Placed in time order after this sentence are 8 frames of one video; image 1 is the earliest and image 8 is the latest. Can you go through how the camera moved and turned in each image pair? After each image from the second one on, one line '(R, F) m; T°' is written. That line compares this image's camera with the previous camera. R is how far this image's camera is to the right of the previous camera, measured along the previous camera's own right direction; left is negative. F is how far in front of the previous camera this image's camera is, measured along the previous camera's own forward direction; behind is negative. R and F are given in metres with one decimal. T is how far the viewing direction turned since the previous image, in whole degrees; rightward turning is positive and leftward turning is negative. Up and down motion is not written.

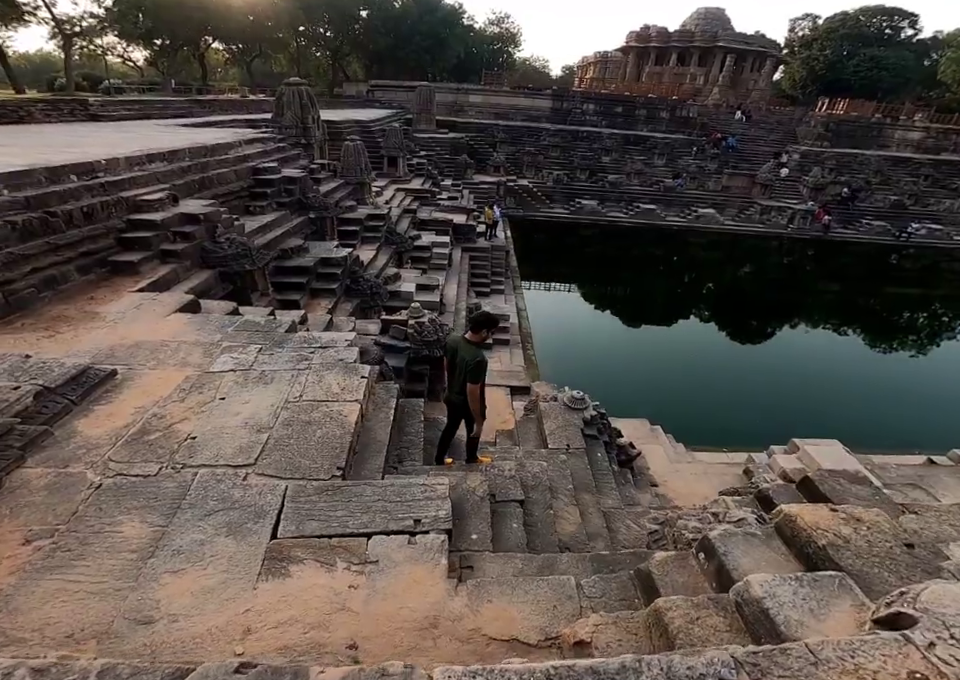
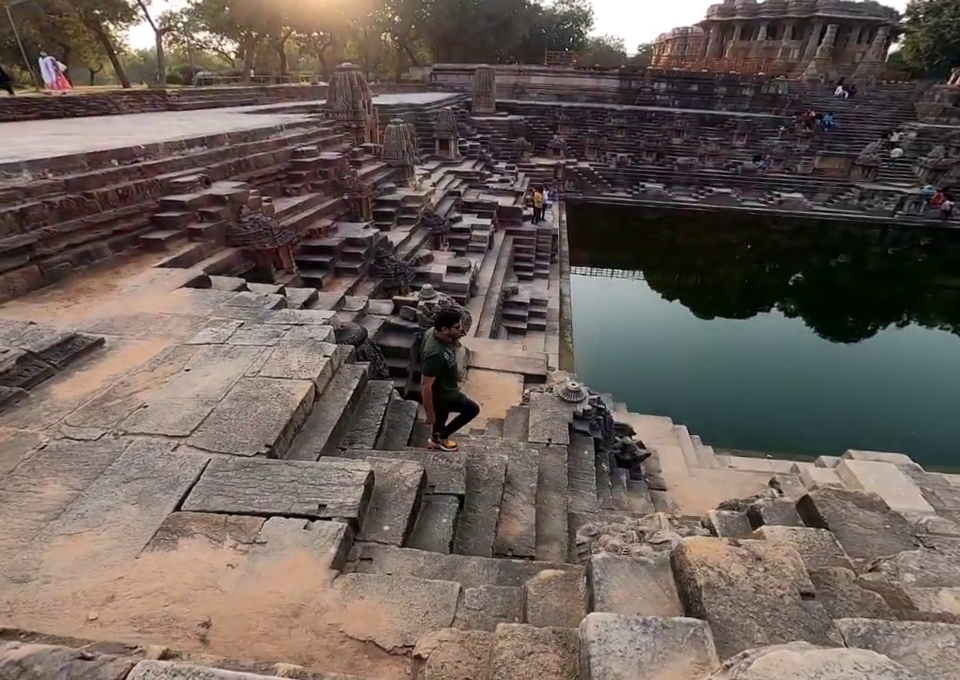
(+0.8, +0.3) m; -9°
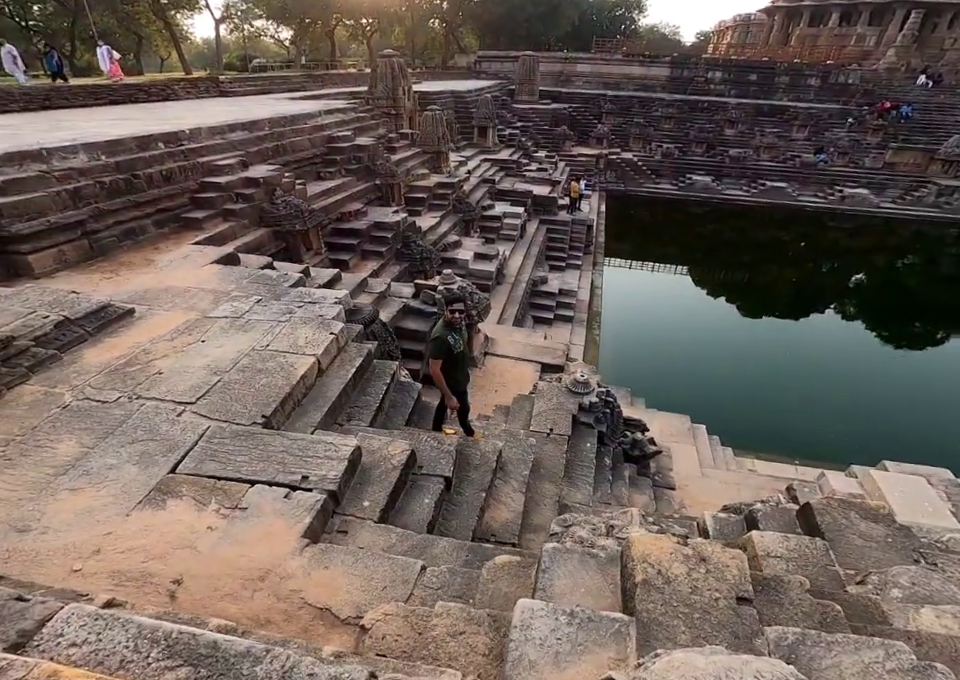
(+0.3, 0.0) m; -5°
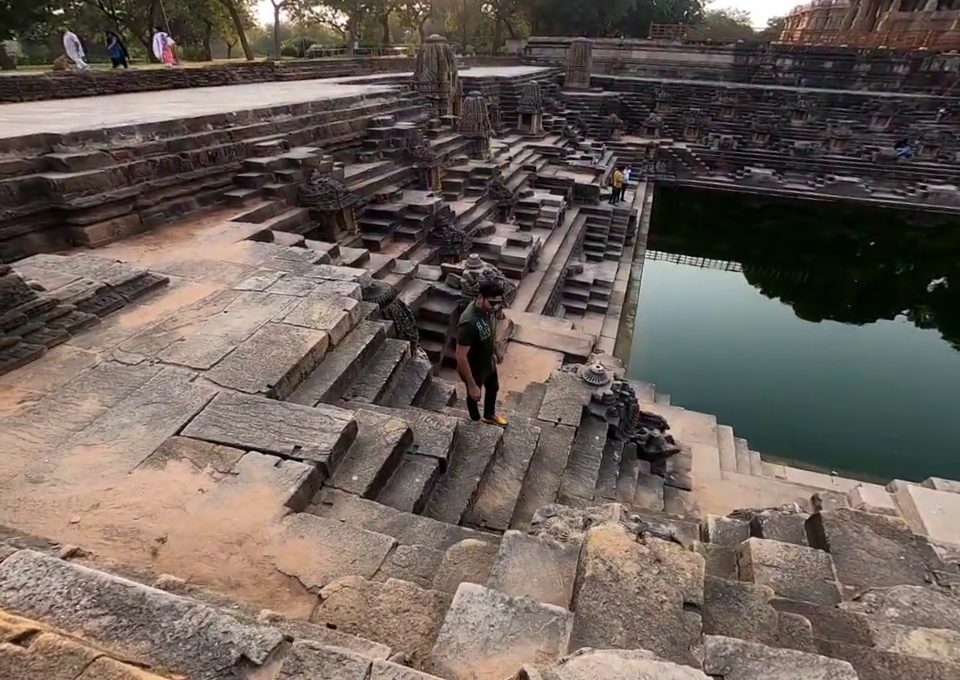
(+0.3, 0.0) m; -5°
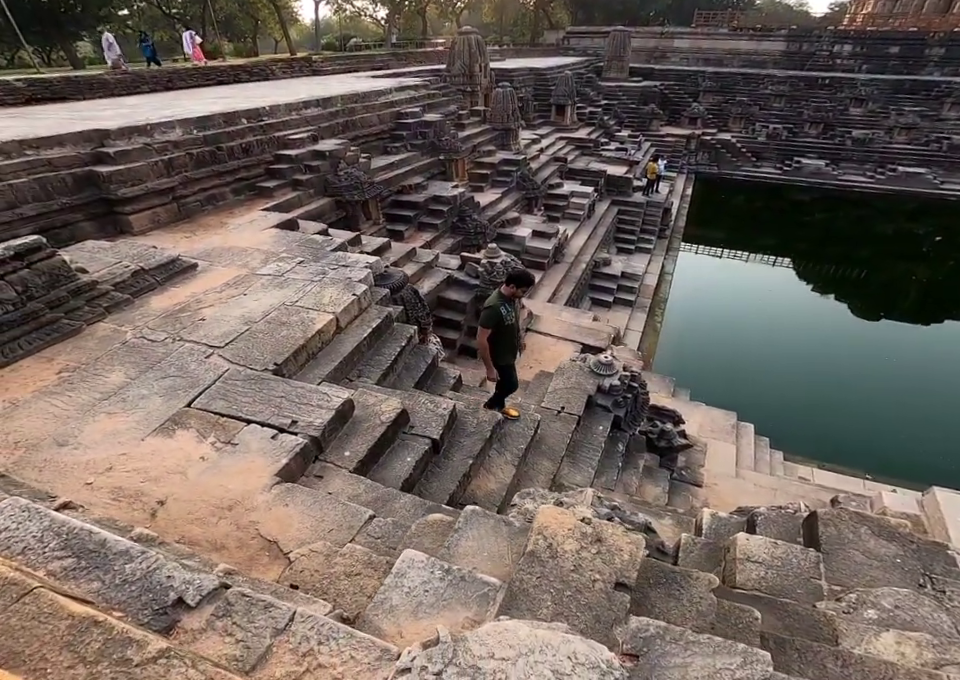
(+0.3, 0.0) m; -5°
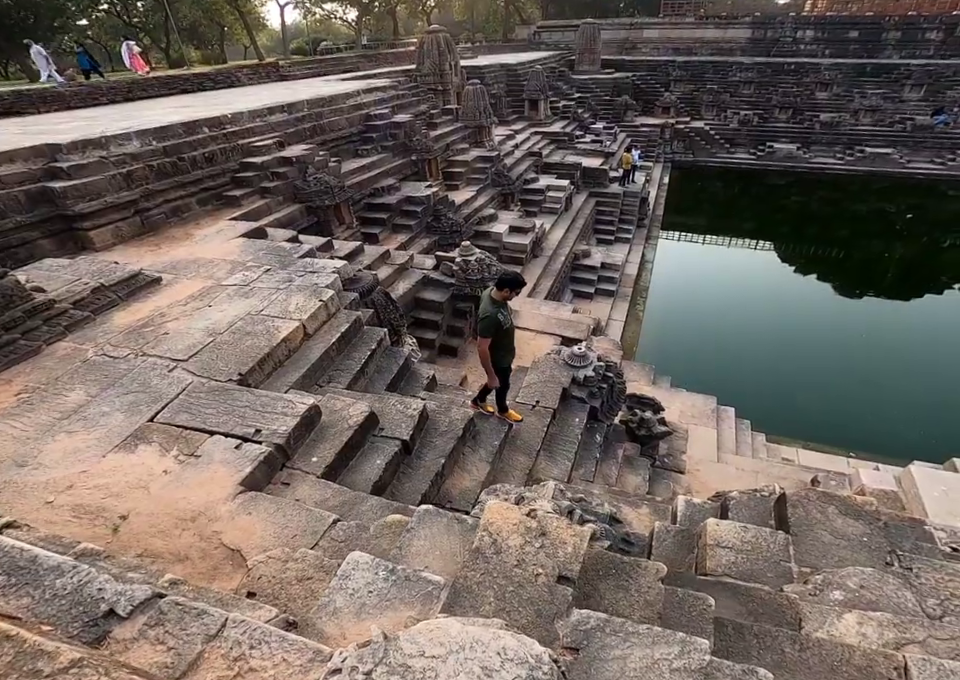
(+0.2, 0.0) m; +1°
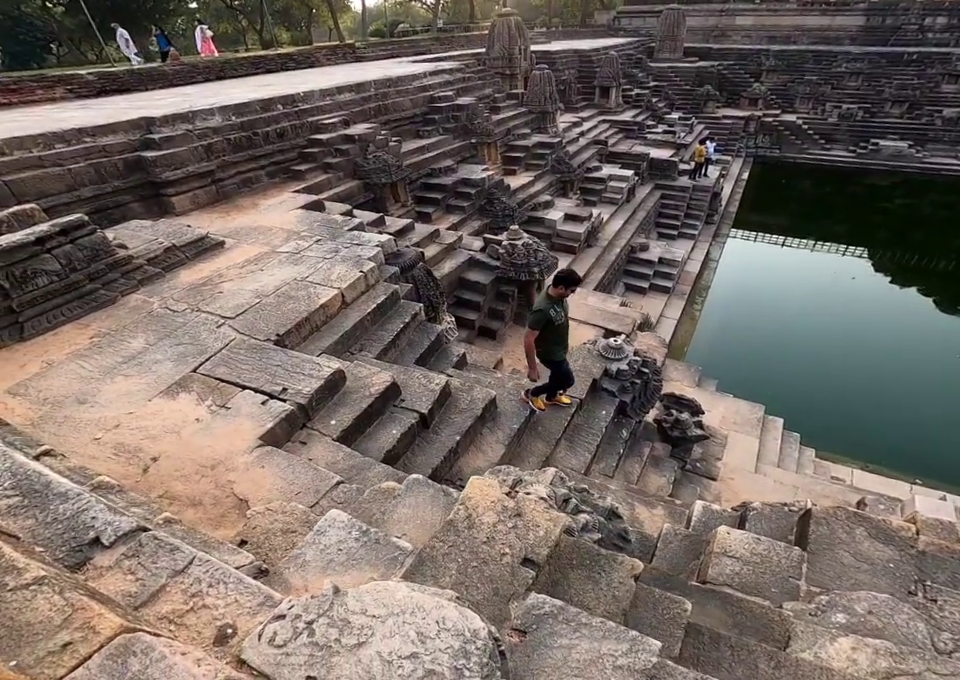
(+0.2, 0.0) m; -7°
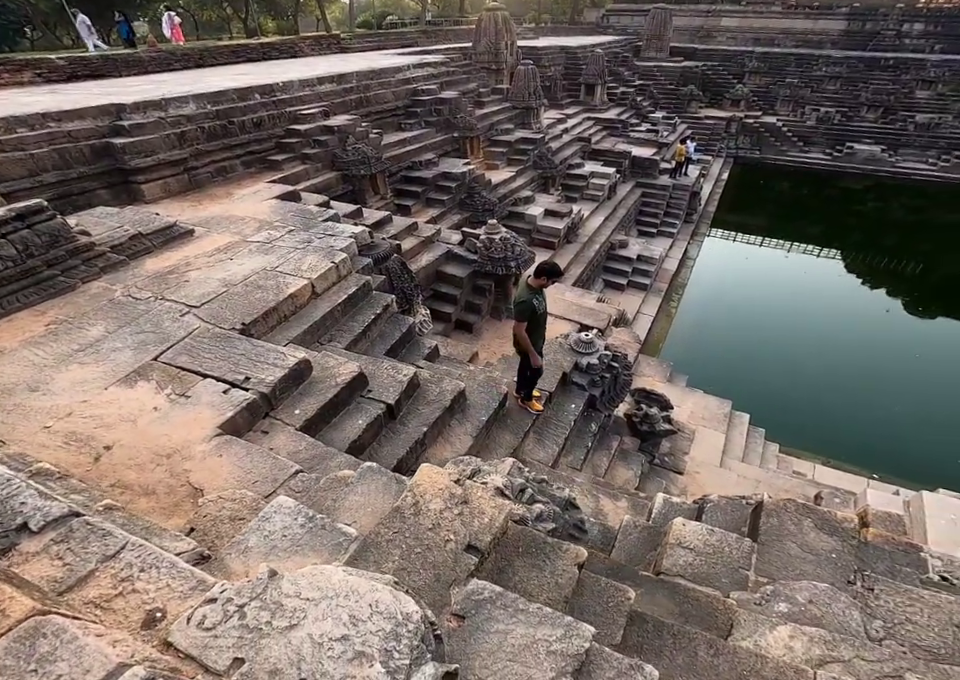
(+0.1, 0.0) m; +2°
